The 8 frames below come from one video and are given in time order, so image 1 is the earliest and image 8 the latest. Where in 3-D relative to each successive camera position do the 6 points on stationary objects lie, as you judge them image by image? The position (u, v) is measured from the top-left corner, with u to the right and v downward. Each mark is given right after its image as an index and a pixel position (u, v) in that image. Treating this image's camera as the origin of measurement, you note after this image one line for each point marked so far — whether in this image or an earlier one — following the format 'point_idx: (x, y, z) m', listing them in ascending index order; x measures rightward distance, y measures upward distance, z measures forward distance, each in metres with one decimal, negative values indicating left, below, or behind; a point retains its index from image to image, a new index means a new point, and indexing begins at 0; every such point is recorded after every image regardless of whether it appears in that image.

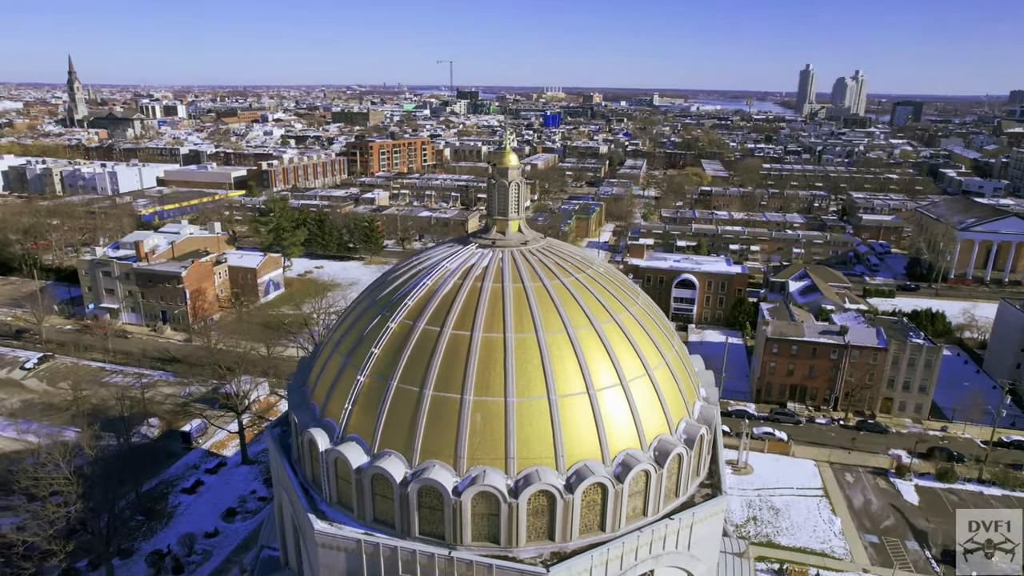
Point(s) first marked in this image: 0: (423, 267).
0: (-1.9, +0.5, +14.7) m
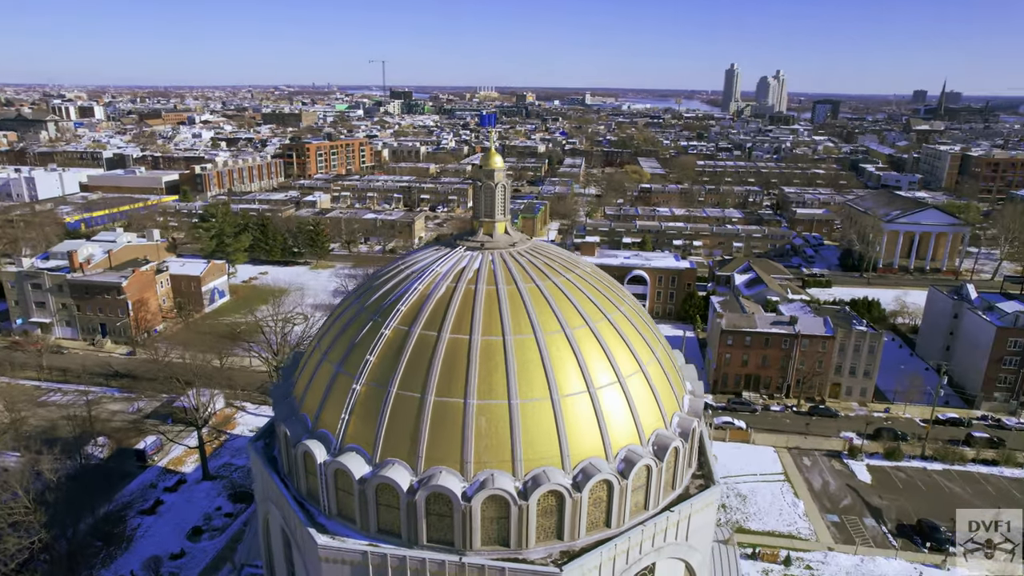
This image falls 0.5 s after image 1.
0: (-2.1, +0.4, +14.5) m
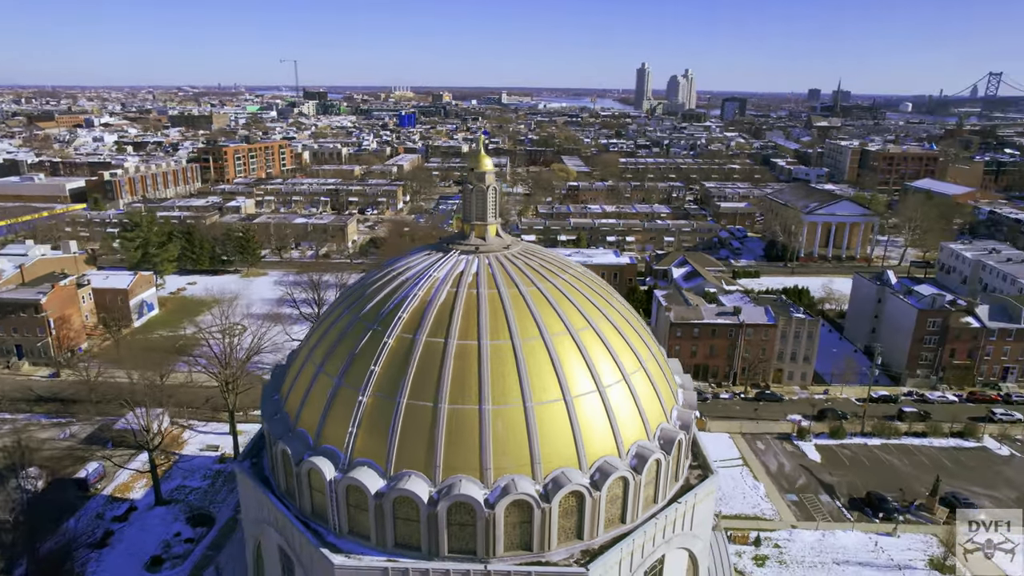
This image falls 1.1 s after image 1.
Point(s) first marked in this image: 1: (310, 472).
0: (-2.2, +0.2, +14.2) m
1: (-3.7, -3.4, +12.6) m
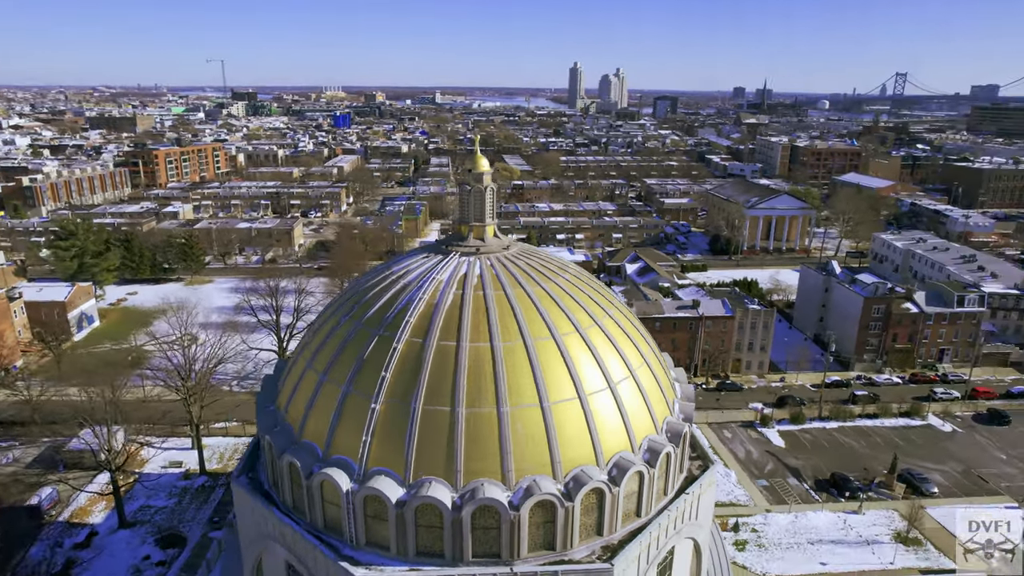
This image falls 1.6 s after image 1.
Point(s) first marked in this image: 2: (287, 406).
0: (-2.2, +0.2, +14.0) m
1: (-3.4, -3.5, +12.3) m
2: (-4.6, -2.4, +13.9) m
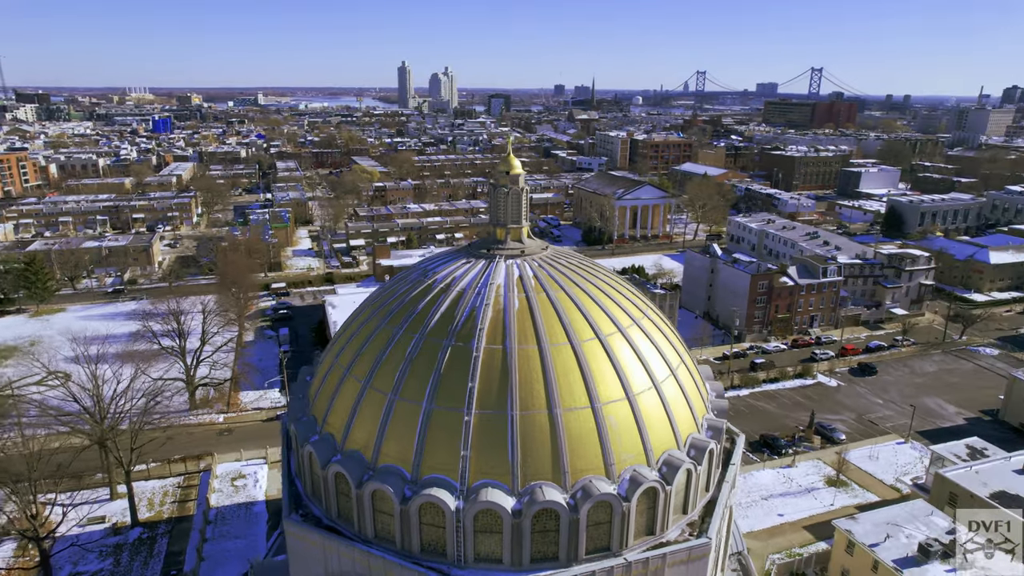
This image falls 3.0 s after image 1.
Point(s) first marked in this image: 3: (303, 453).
0: (-1.1, 0.0, +13.7) m
1: (-1.6, -3.8, +11.7) m
2: (-3.2, -2.8, +13.0) m
3: (-4.1, -3.3, +13.5) m
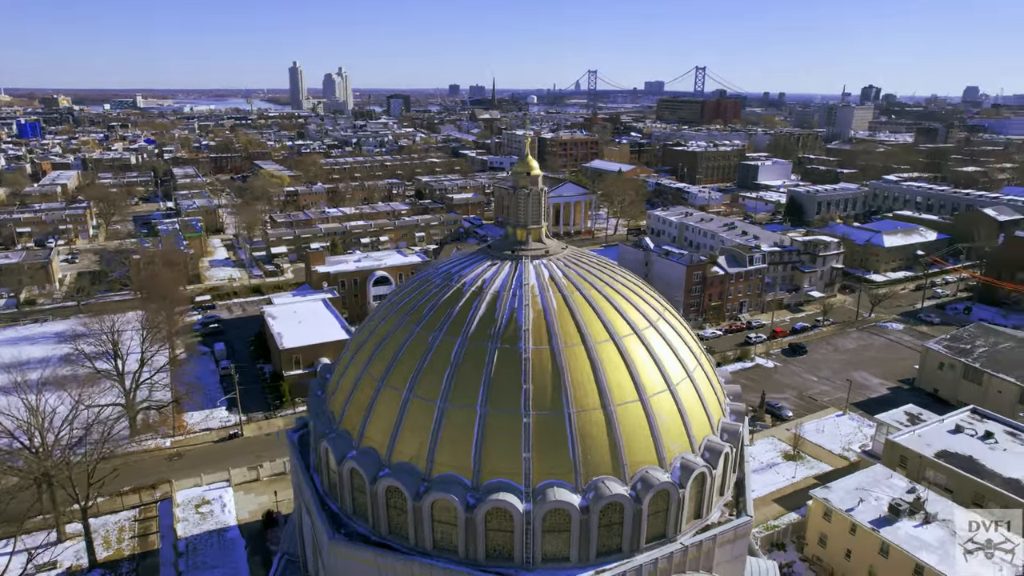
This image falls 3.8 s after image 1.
0: (-0.4, 0.0, +13.6) m
1: (-0.4, -3.8, +11.6) m
2: (-2.3, -2.9, +12.7) m
3: (-3.3, -3.5, +13.0) m
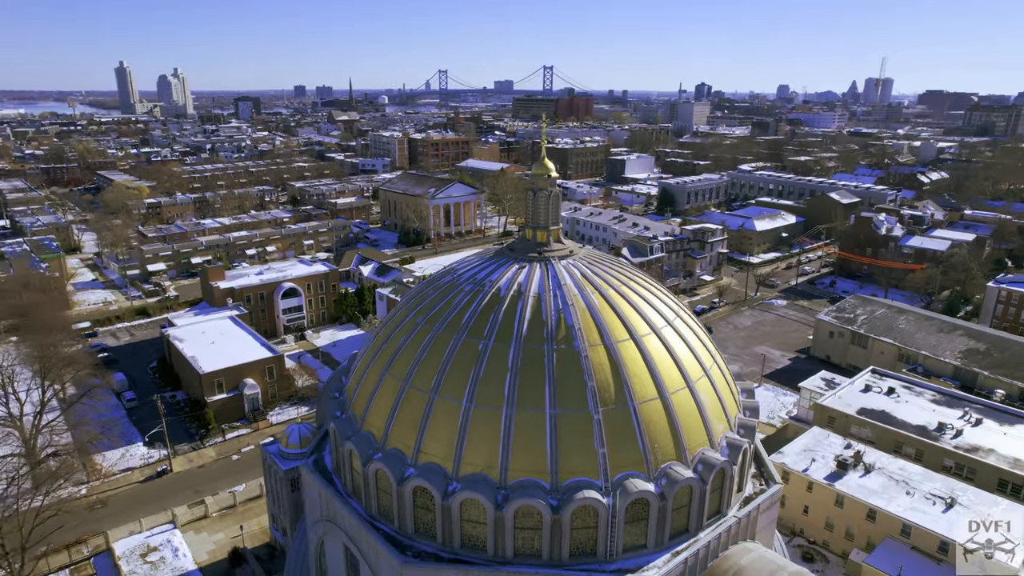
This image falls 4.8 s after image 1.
0: (+0.4, -0.1, +13.7) m
1: (+1.0, -3.9, +11.8) m
2: (-1.1, -3.1, +12.4) m
3: (-2.1, -3.7, +12.5) m
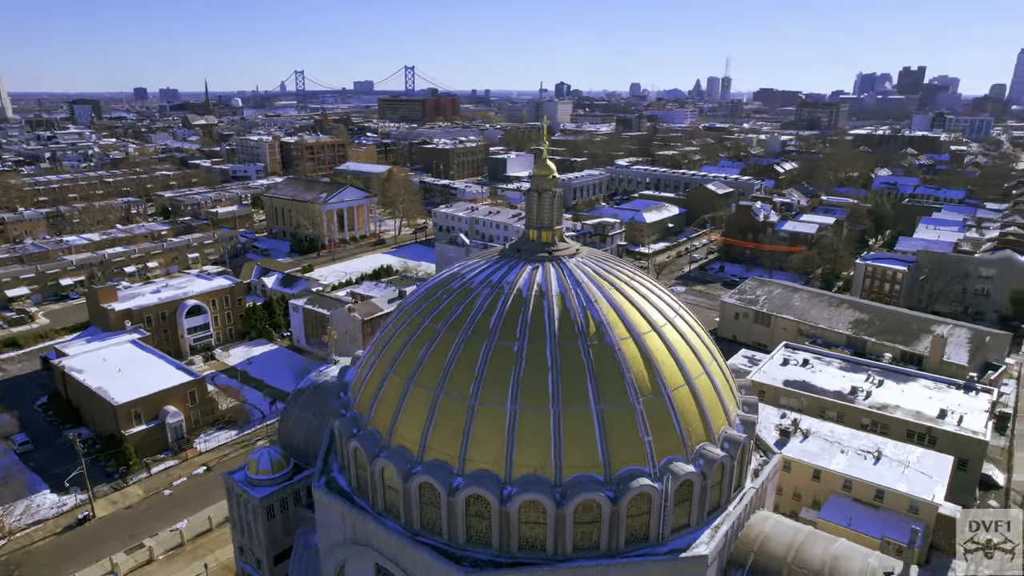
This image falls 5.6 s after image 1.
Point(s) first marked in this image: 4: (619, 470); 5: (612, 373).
0: (+0.8, -0.1, +13.9) m
1: (+2.0, -3.8, +12.1) m
2: (-0.2, -3.2, +12.3) m
3: (-1.1, -3.8, +12.3) m
4: (+1.9, -3.3, +12.3) m
5: (+1.8, -1.6, +12.8) m
